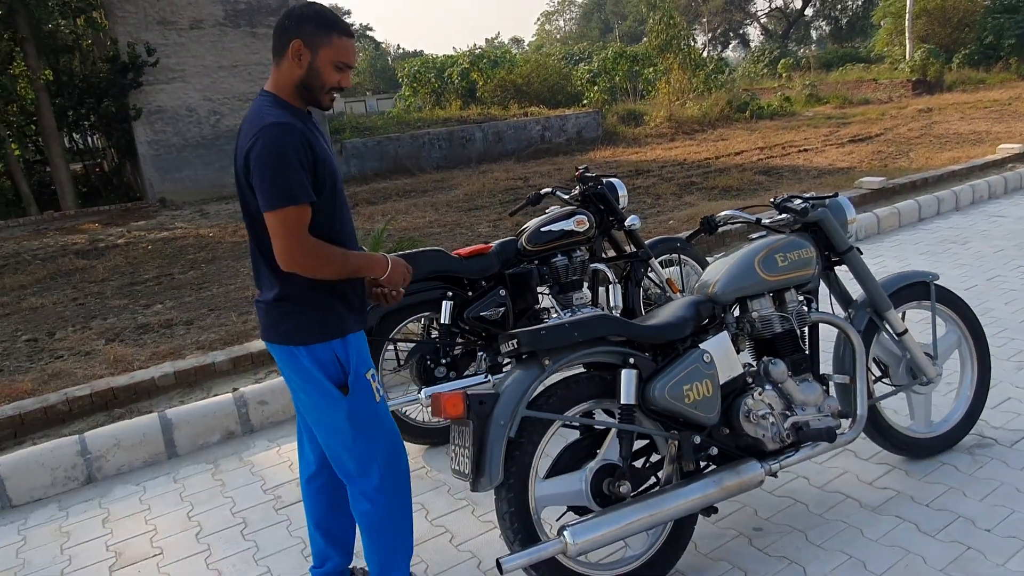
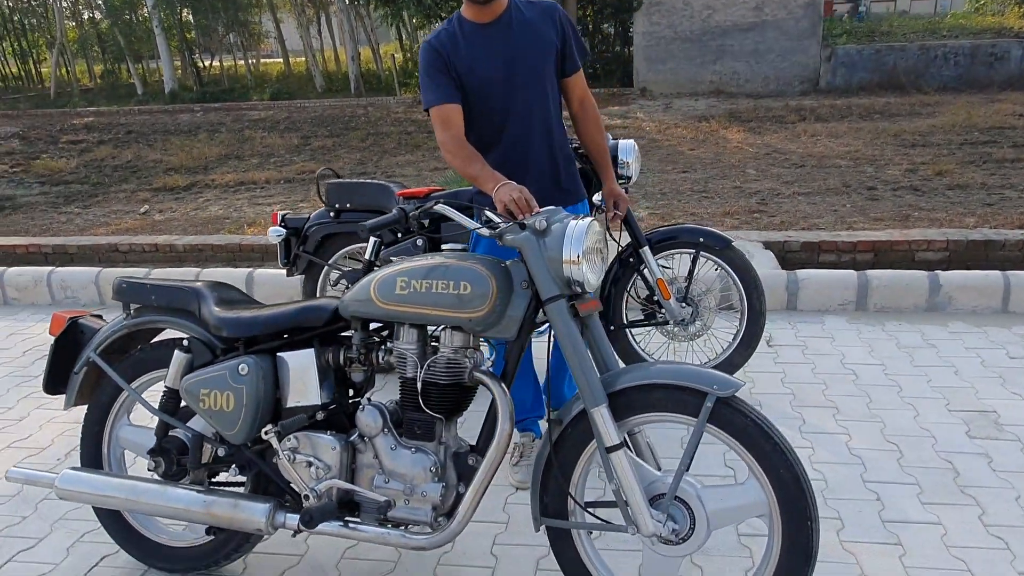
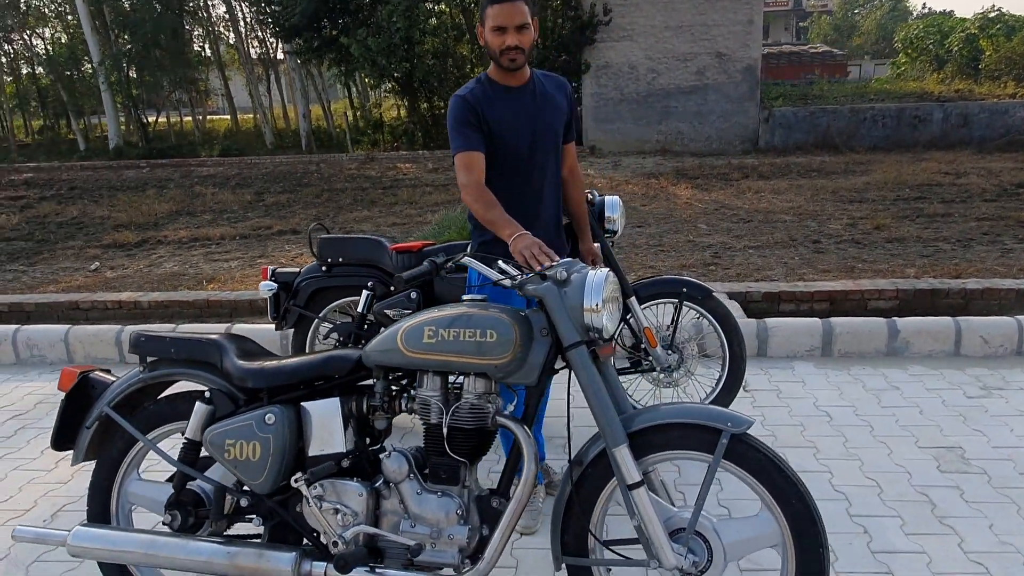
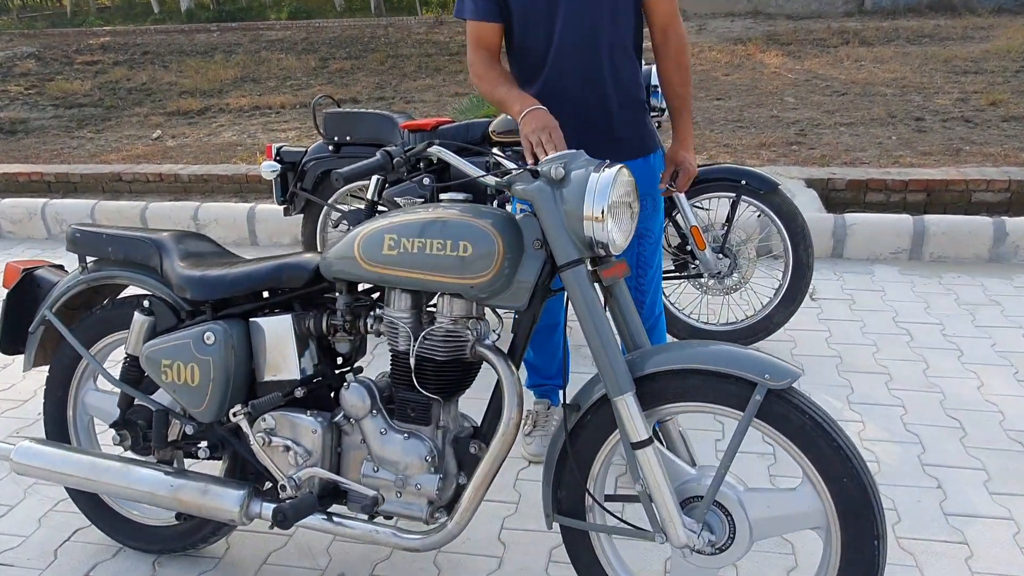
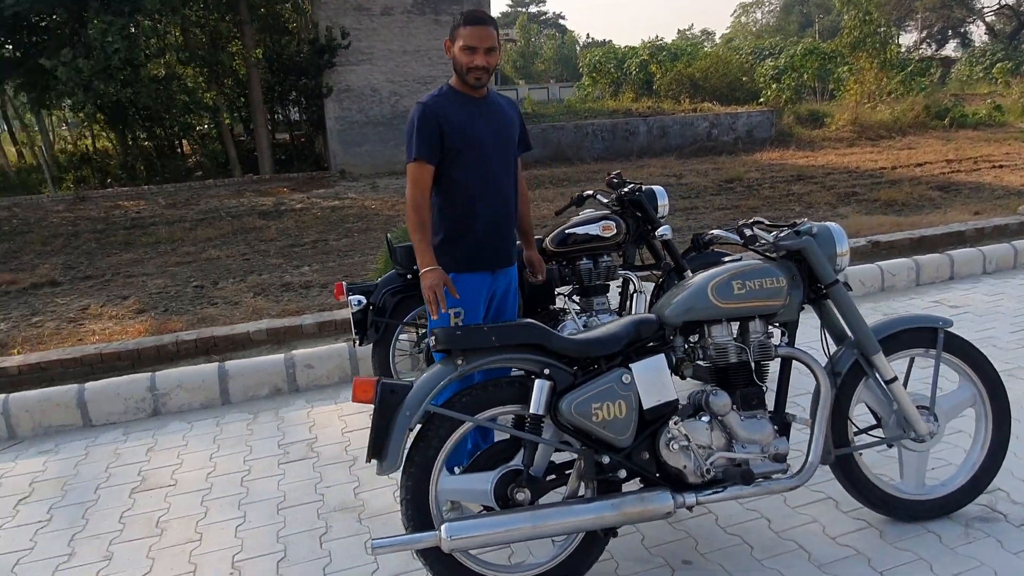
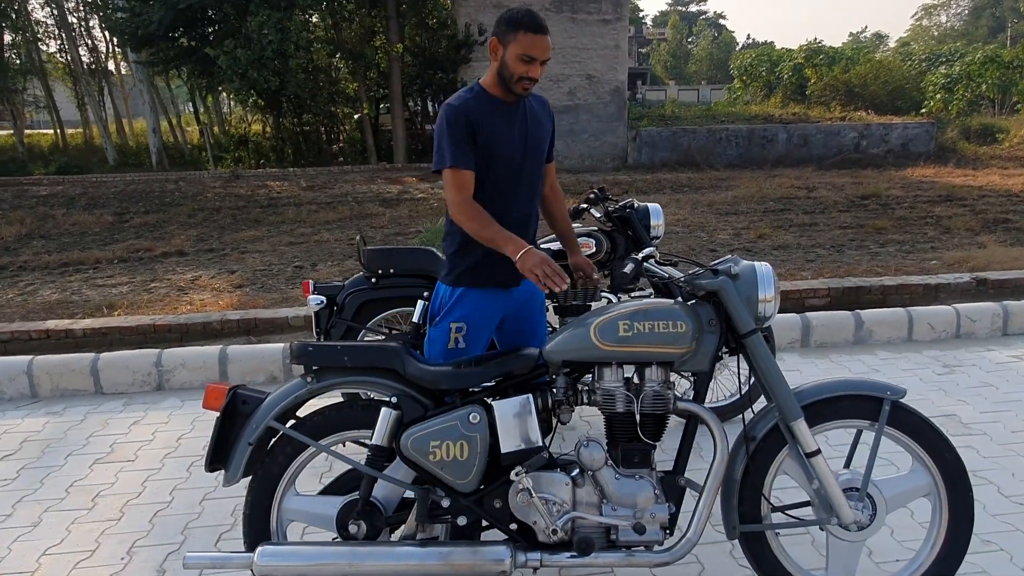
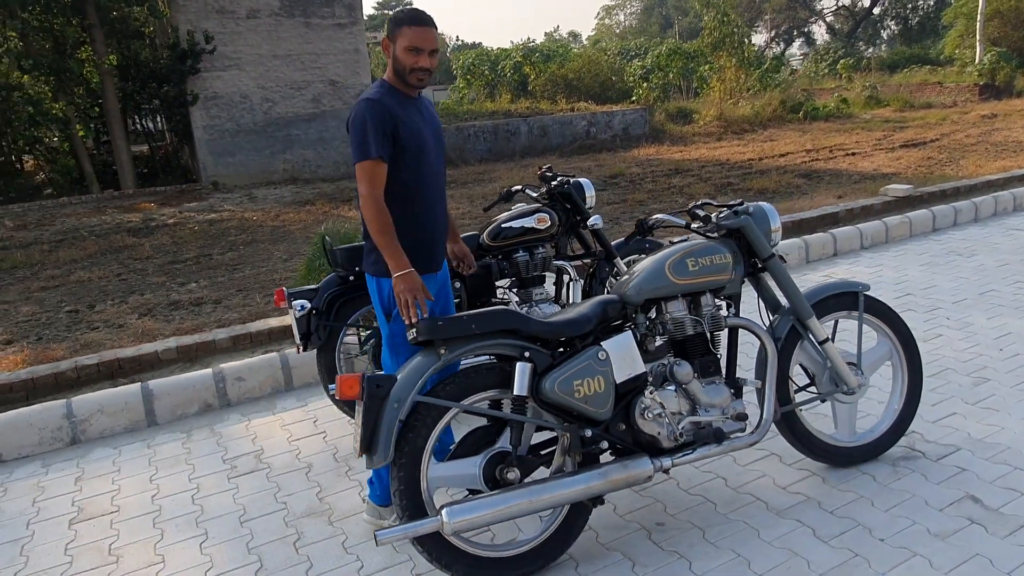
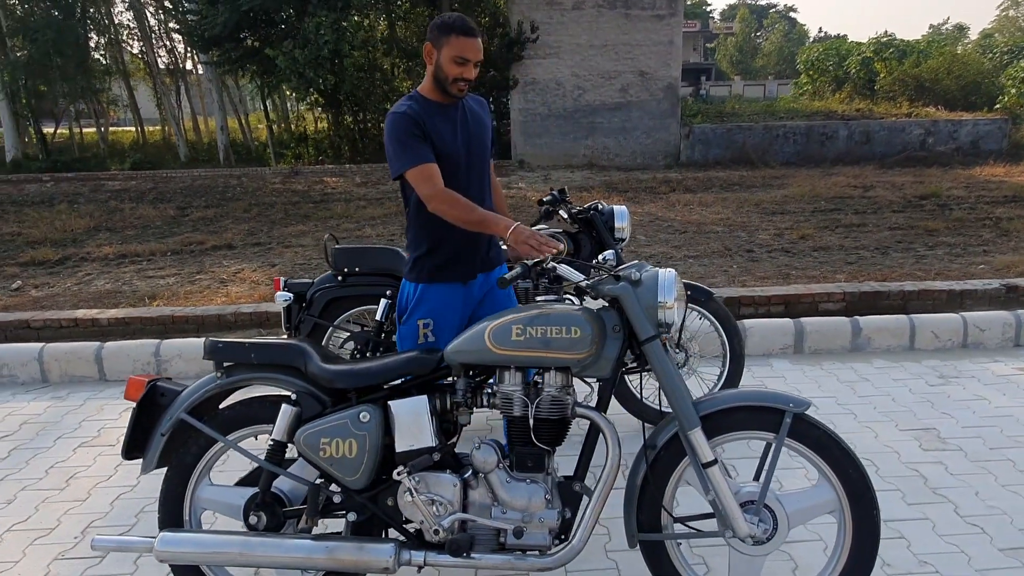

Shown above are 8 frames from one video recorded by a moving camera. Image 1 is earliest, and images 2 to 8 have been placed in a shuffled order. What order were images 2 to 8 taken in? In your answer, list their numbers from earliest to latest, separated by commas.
7, 5, 6, 8, 3, 2, 4
